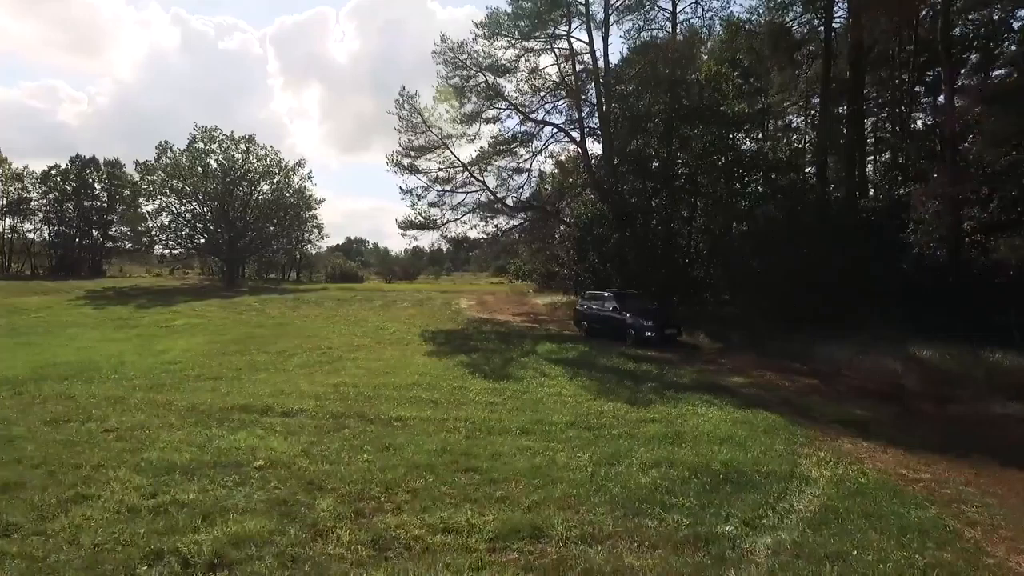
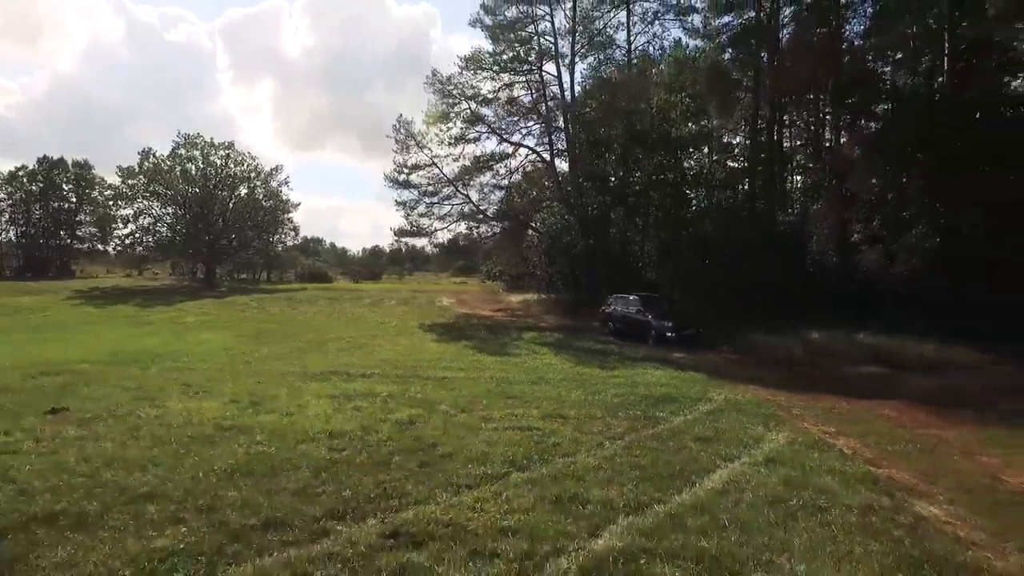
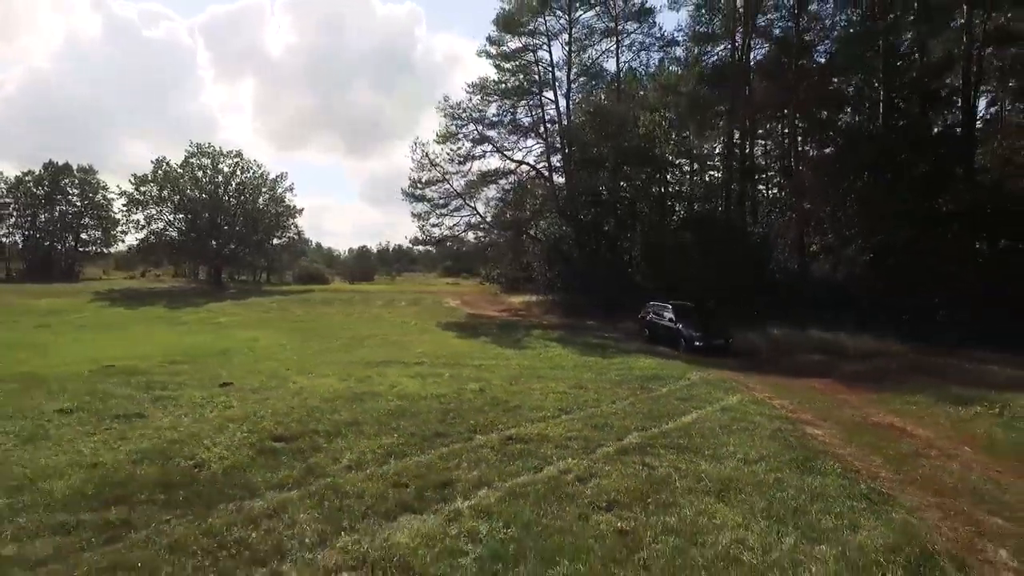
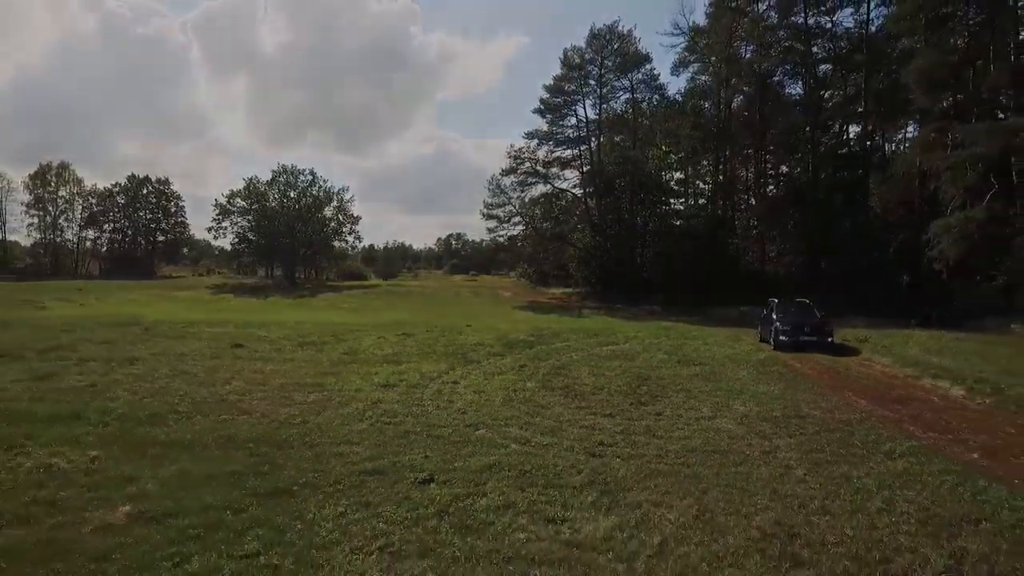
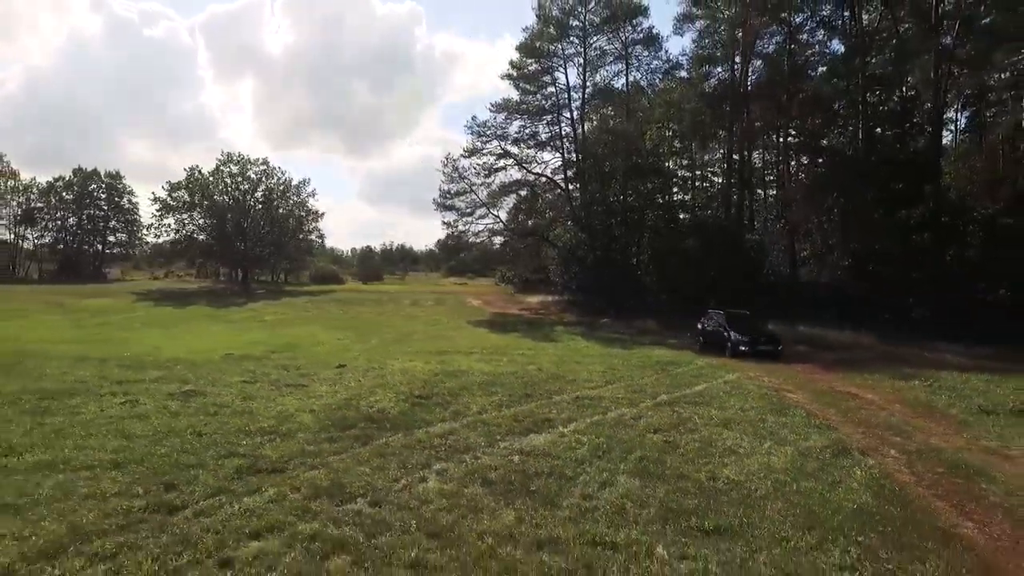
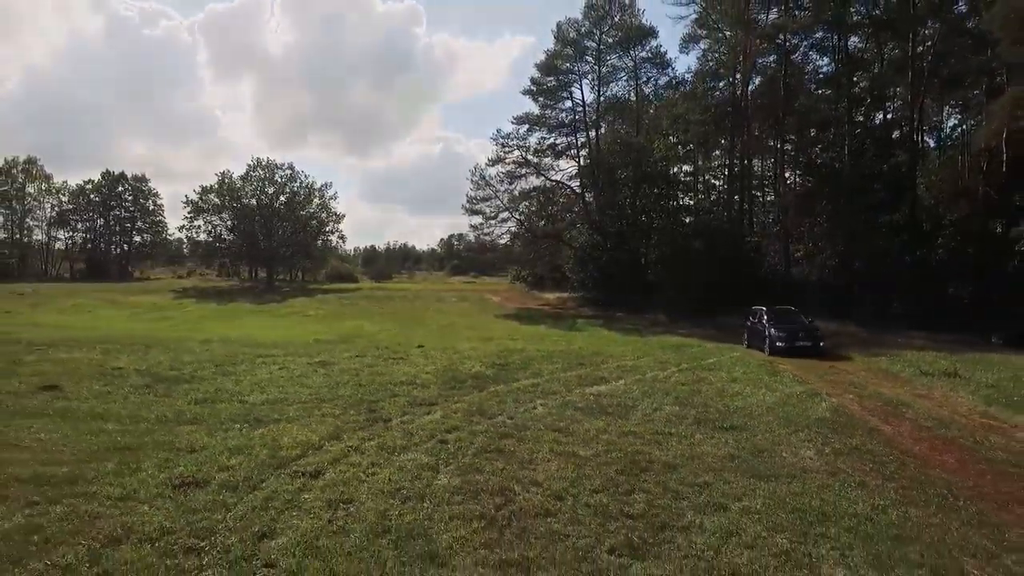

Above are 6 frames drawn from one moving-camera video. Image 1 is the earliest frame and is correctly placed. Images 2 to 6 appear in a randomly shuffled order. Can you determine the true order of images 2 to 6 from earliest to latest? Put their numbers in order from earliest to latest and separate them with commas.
2, 3, 5, 6, 4
